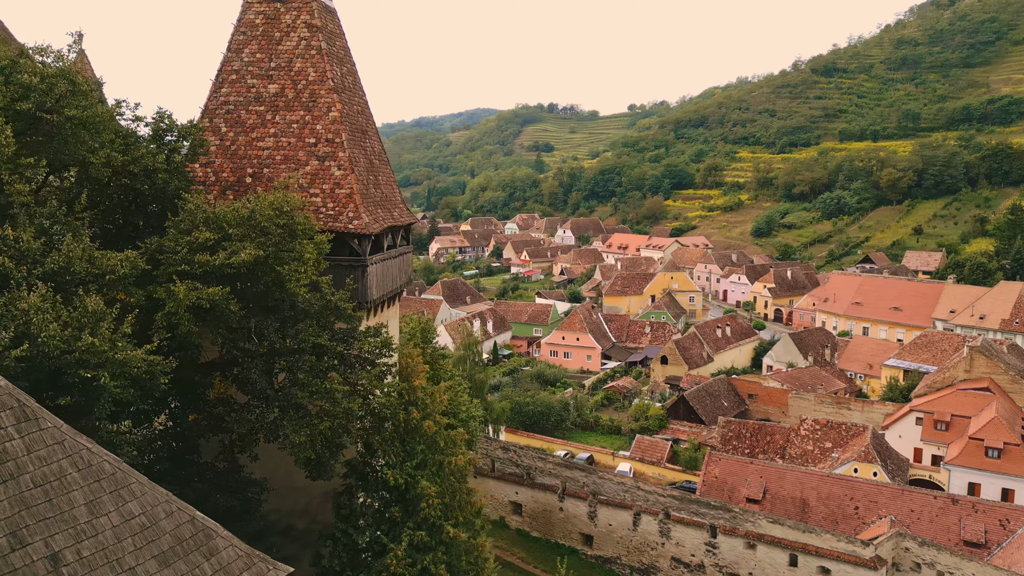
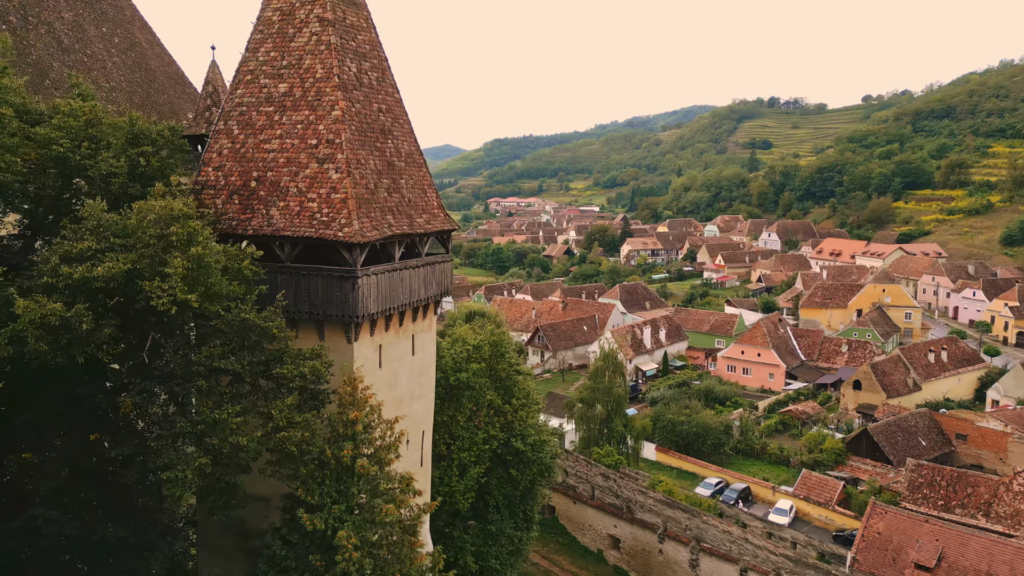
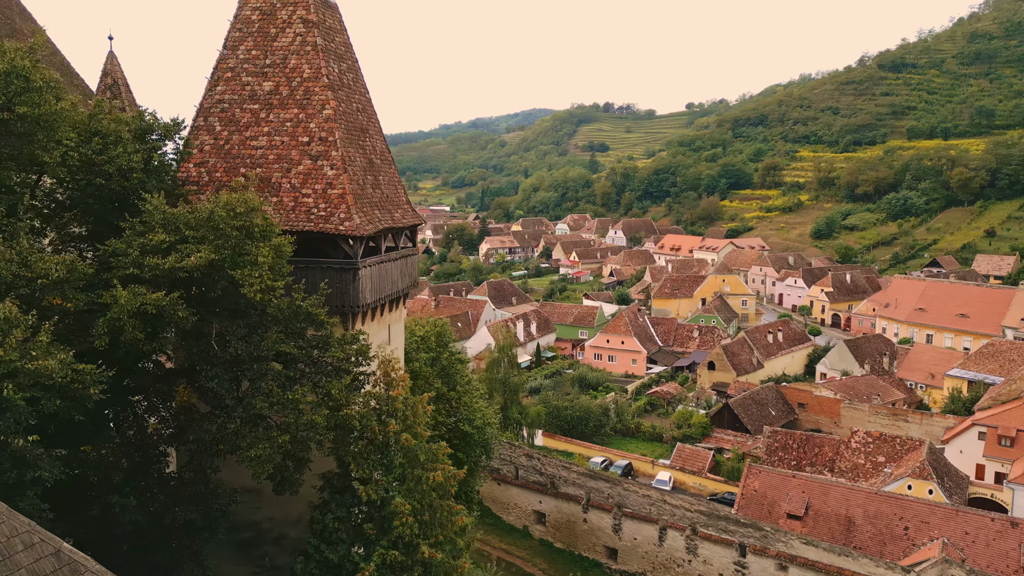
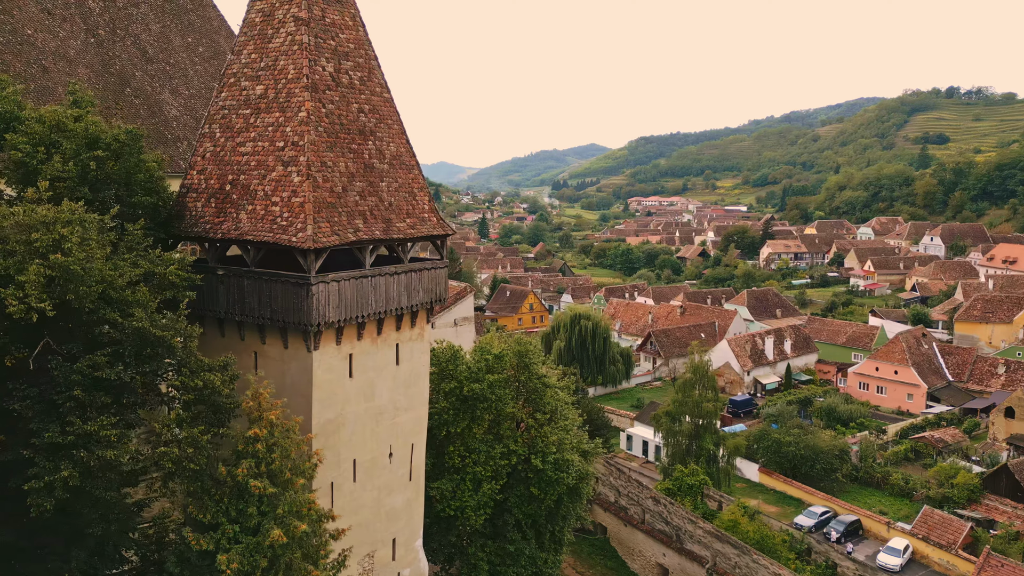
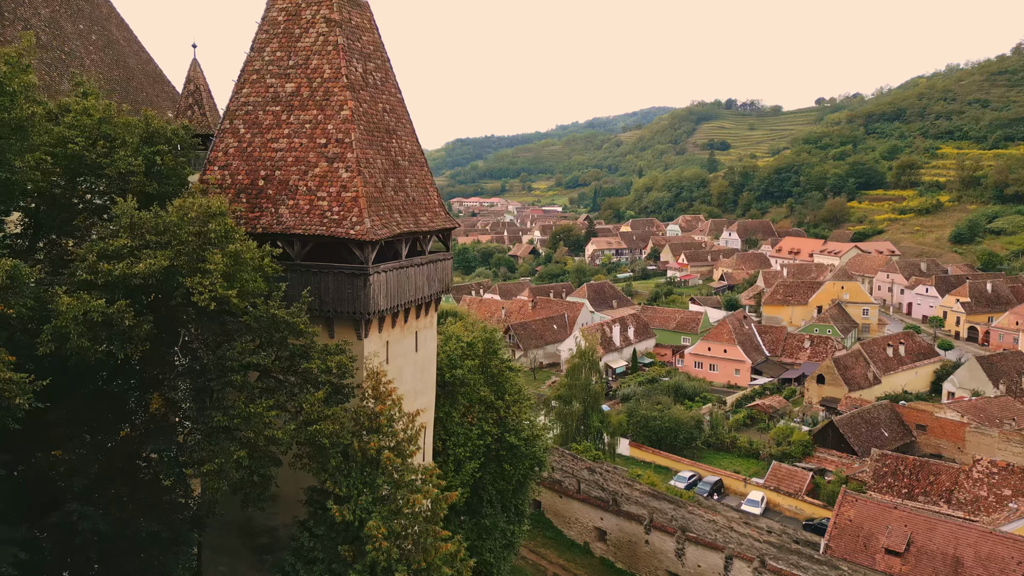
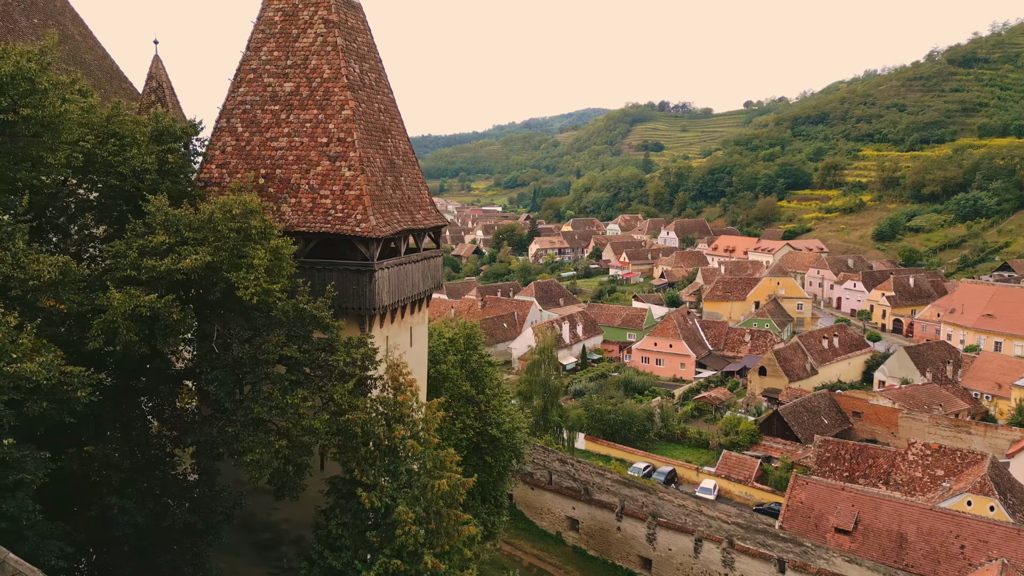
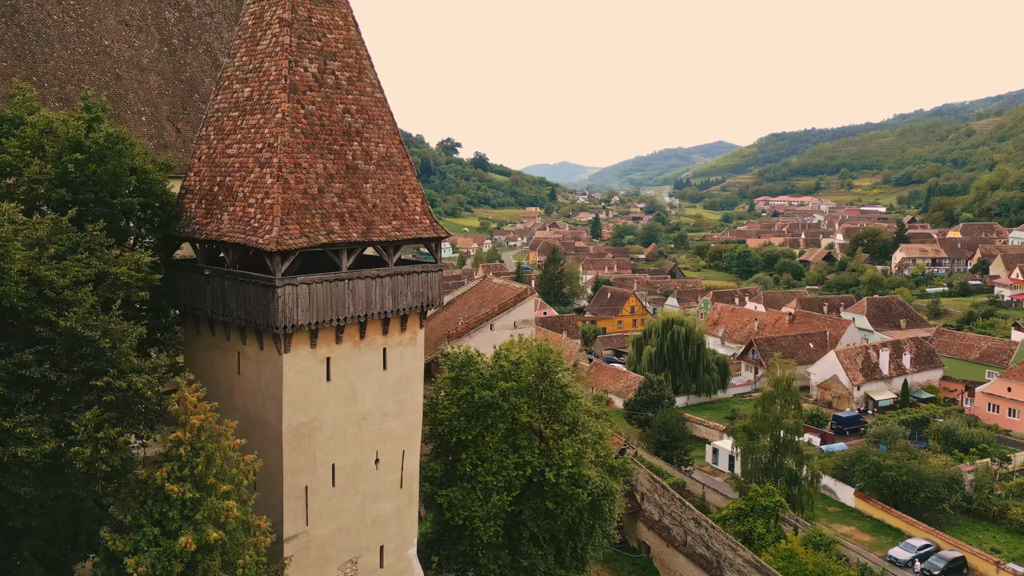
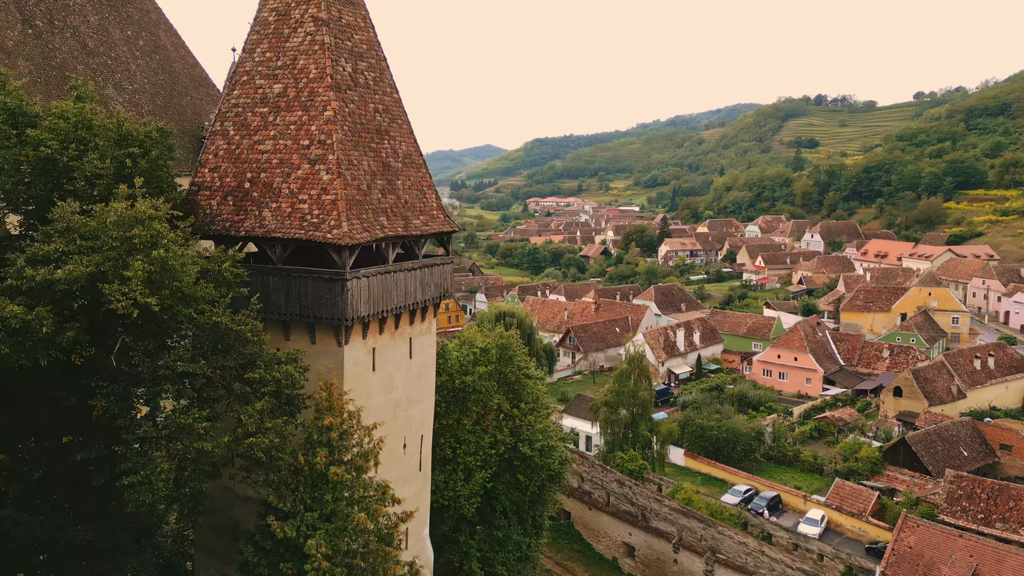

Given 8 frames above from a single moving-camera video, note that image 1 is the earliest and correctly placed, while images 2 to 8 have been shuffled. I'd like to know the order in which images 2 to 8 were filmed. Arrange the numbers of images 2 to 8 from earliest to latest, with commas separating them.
3, 6, 5, 2, 8, 4, 7
